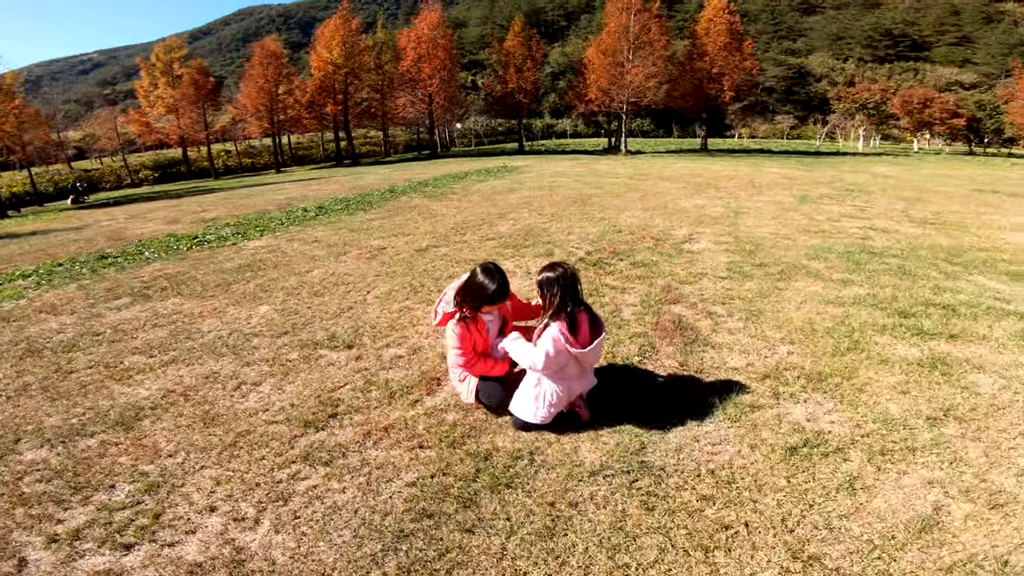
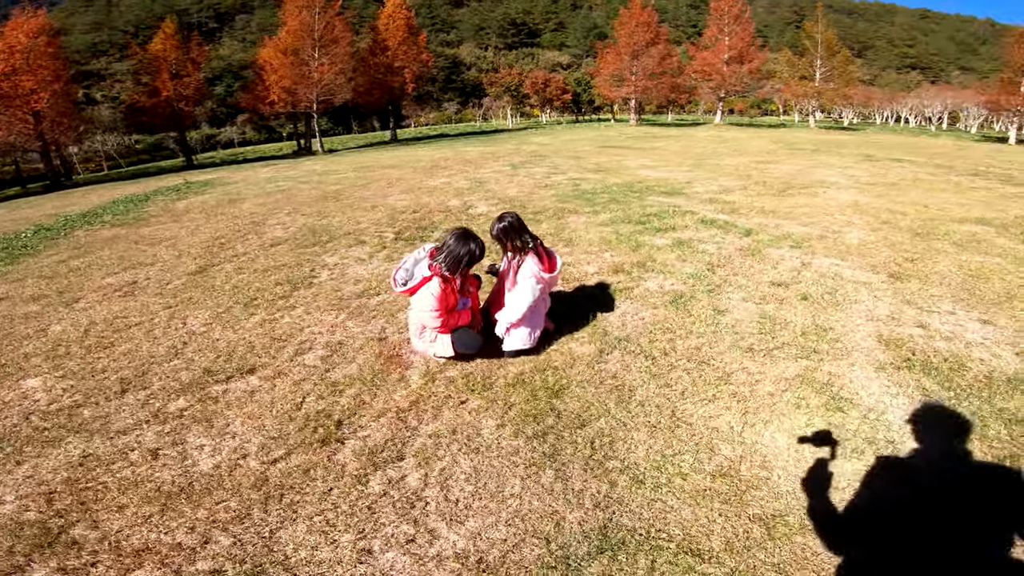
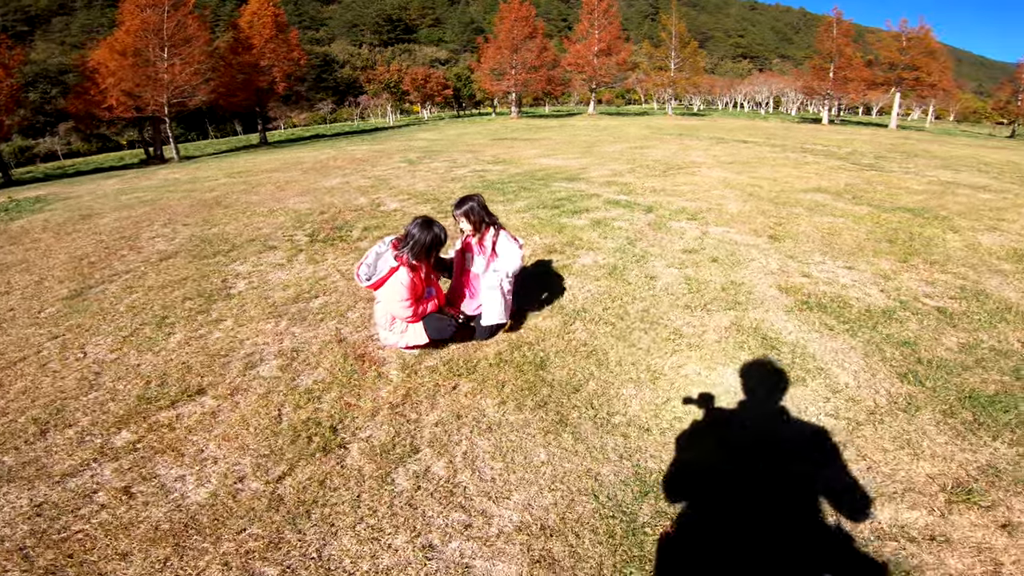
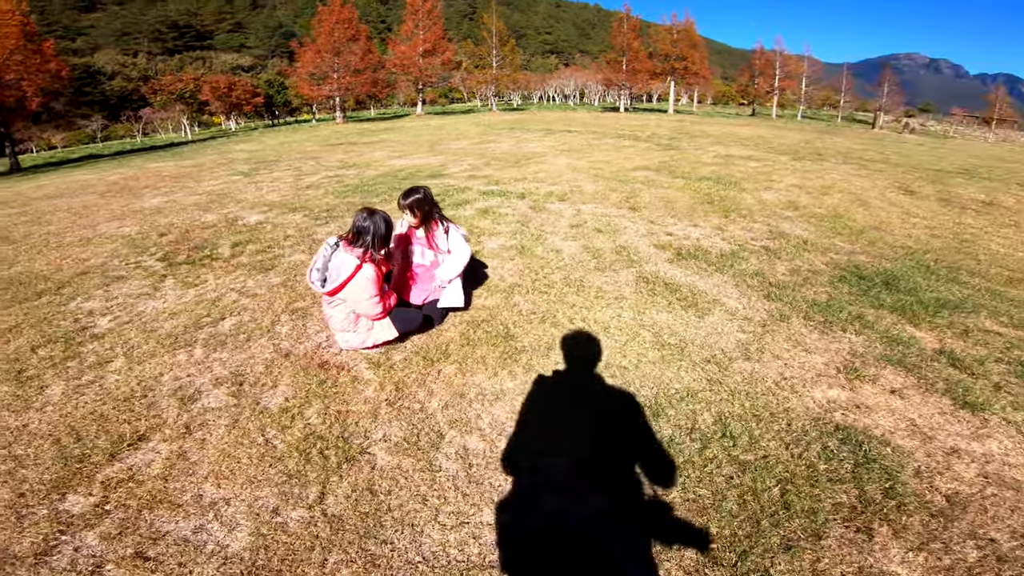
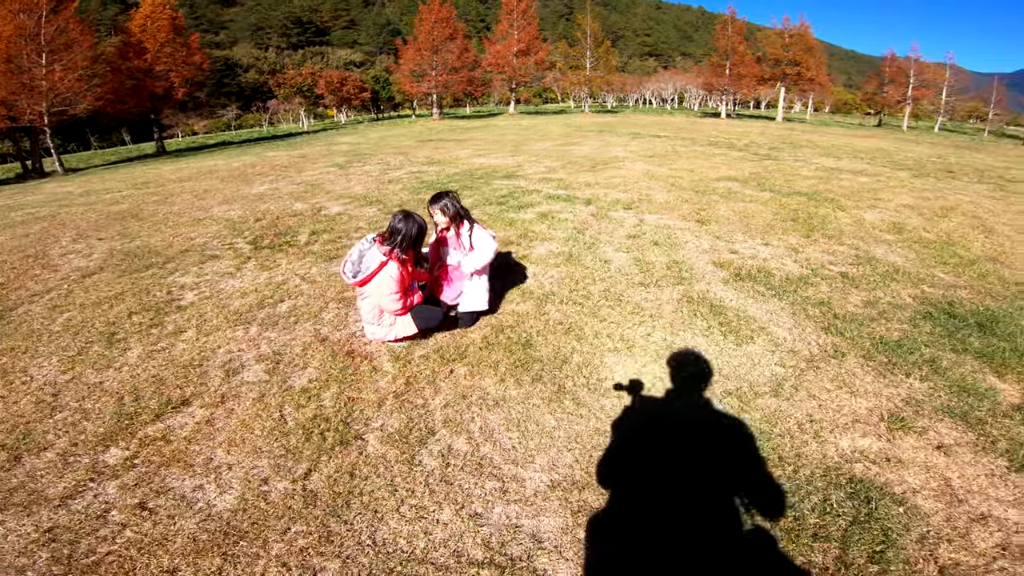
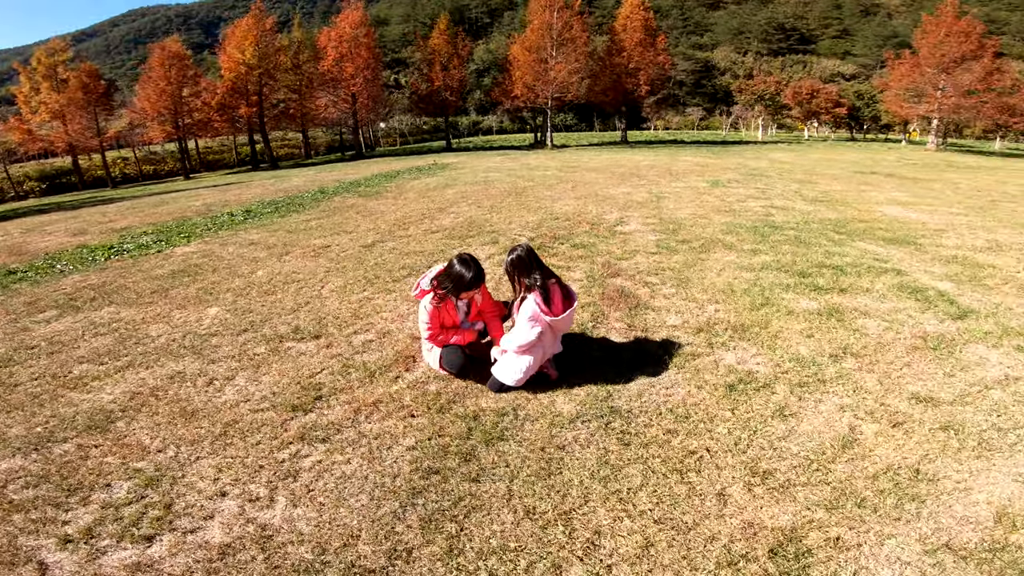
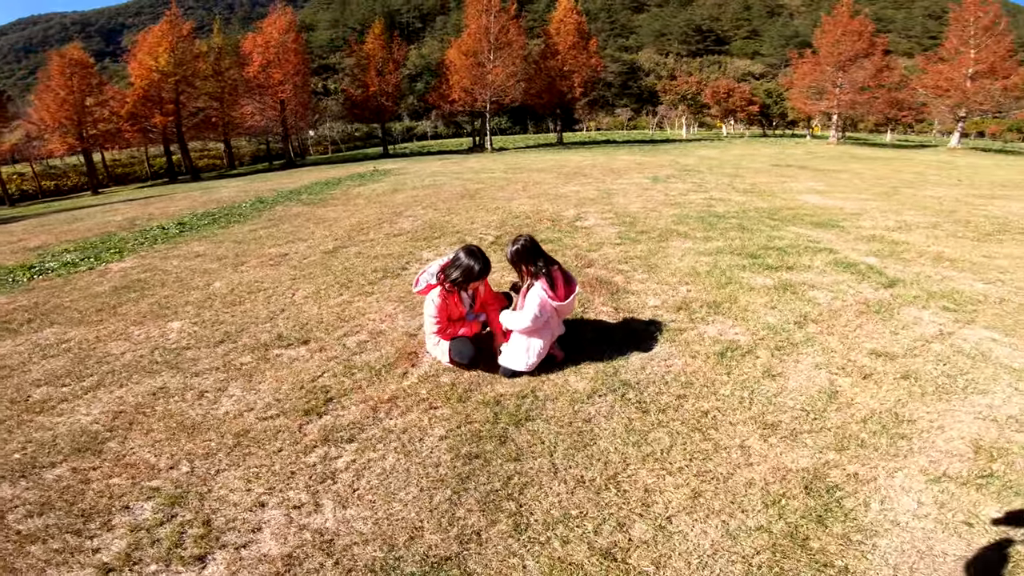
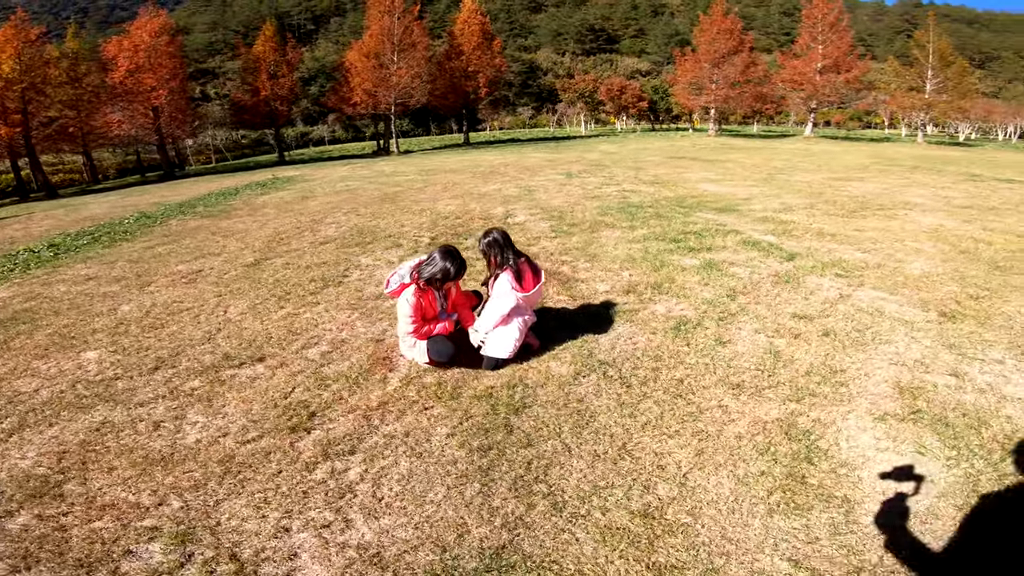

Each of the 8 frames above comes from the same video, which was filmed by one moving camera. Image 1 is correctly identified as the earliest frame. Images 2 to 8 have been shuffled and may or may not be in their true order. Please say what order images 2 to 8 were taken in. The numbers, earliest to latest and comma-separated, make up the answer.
6, 7, 8, 2, 3, 5, 4
